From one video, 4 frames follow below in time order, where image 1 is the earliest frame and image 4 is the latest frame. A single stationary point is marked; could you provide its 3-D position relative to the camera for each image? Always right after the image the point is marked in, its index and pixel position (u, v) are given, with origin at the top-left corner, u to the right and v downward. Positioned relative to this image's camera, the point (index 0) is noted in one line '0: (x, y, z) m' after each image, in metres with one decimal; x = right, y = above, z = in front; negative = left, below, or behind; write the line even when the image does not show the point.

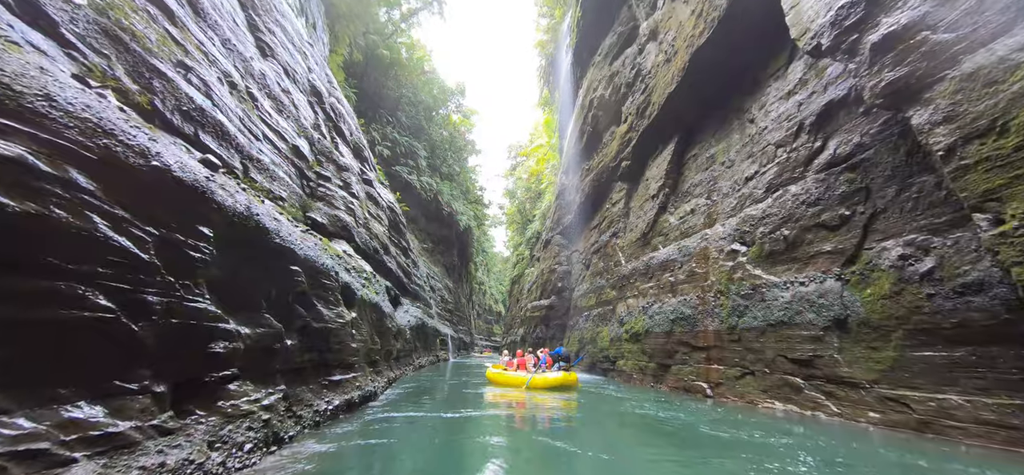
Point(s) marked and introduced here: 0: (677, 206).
0: (+3.5, +0.7, +9.2) m
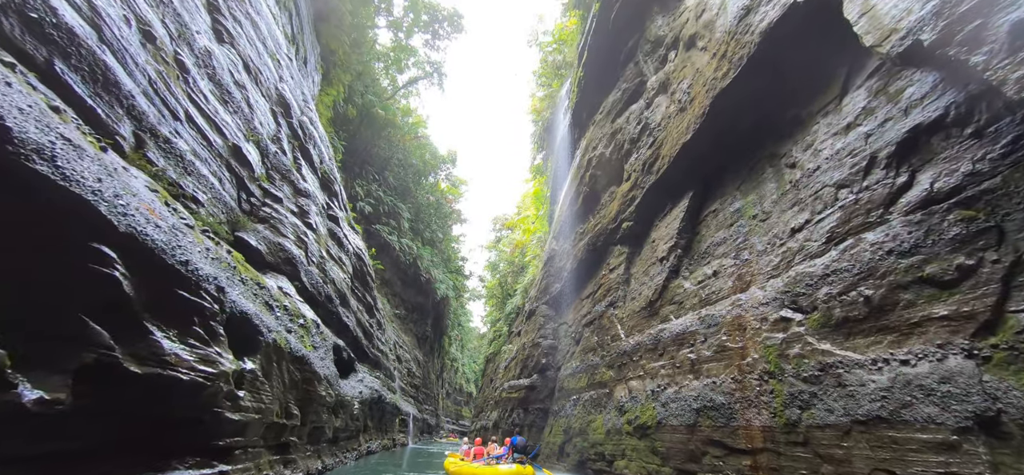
0: (+3.3, -0.6, +7.8) m
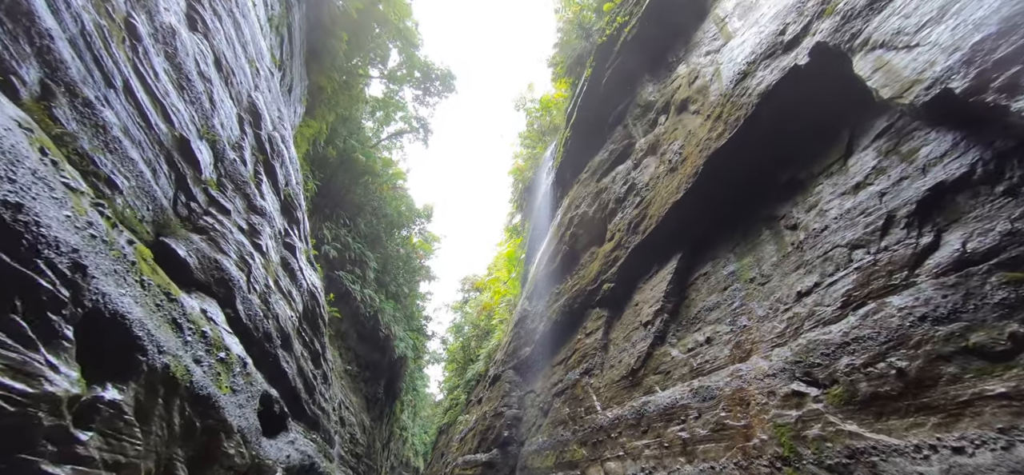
0: (+2.9, -1.7, +7.1) m
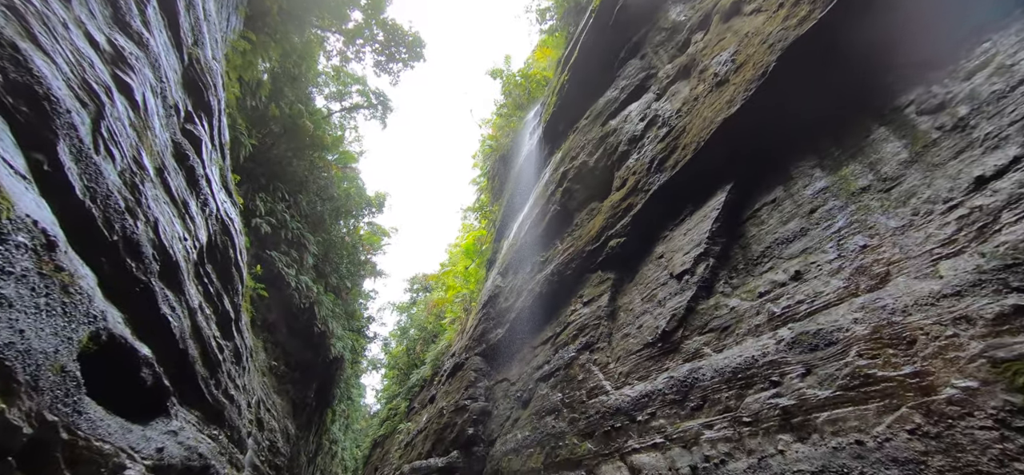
0: (+2.9, -0.5, +5.3) m
